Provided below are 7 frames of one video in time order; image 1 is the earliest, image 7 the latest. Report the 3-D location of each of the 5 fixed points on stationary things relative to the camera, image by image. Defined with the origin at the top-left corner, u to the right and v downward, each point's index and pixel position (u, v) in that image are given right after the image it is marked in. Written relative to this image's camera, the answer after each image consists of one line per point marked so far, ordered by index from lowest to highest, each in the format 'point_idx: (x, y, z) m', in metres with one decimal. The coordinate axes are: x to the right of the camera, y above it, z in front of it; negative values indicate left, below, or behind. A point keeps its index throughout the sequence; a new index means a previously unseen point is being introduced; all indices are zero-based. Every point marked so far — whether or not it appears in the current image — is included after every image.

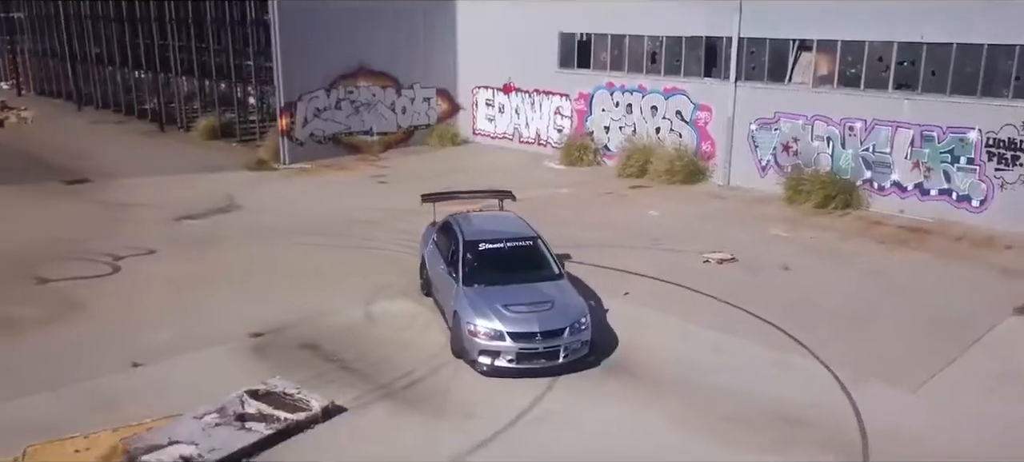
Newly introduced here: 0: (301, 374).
0: (-2.3, -1.6, +9.2) m
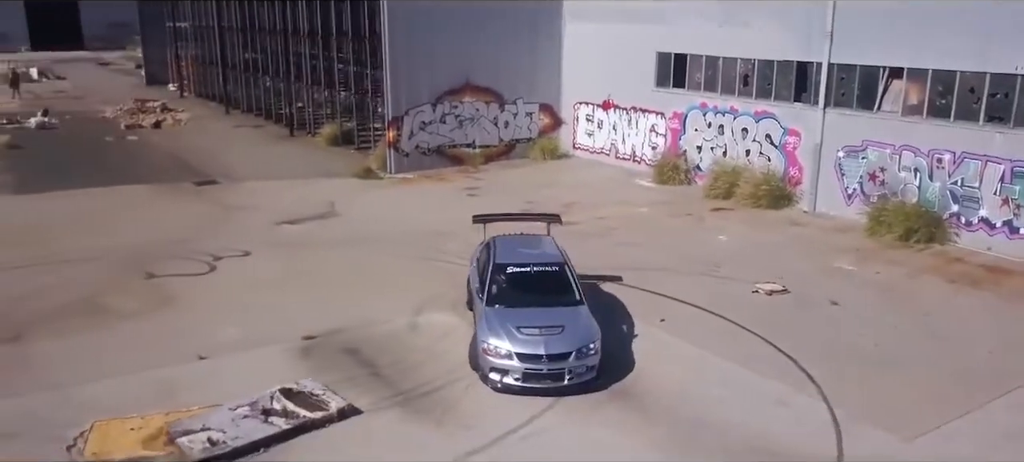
0: (-2.2, -1.8, +10.3) m
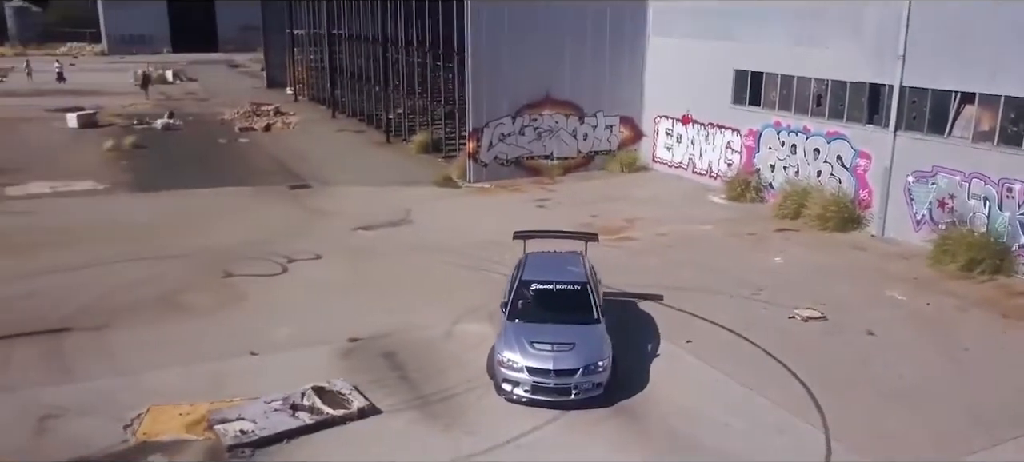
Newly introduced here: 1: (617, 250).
0: (-2.0, -2.0, +11.3) m
1: (+2.2, -0.4, +17.7) m
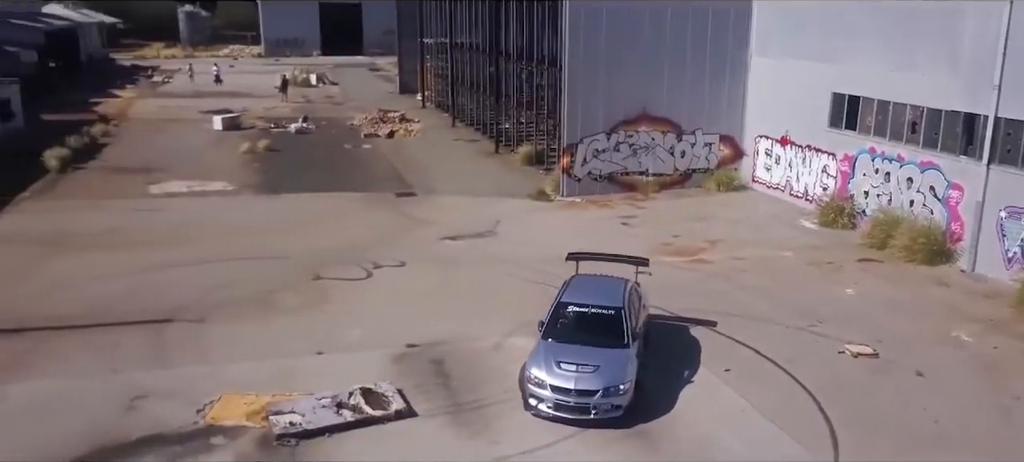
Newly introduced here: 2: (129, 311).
0: (-1.5, -2.2, +12.4) m
1: (+3.7, -0.9, +18.0) m
2: (-6.9, -1.4, +15.4) m
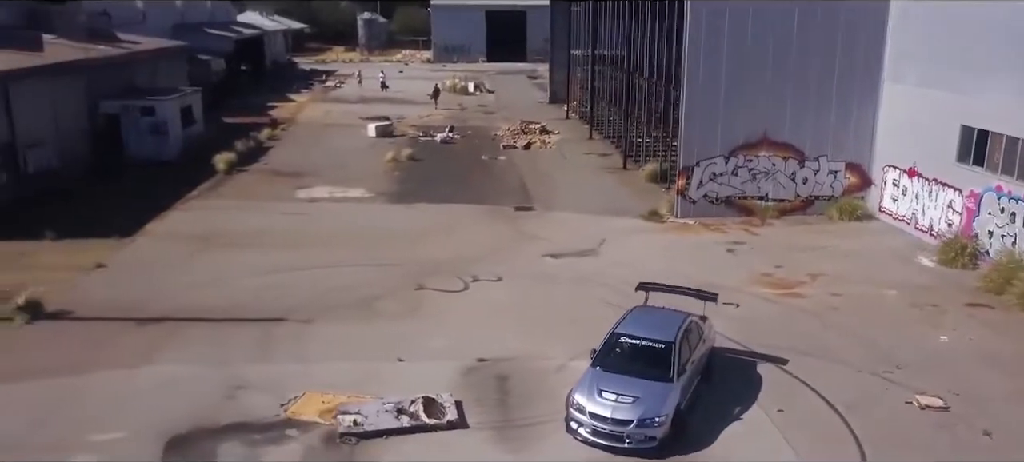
0: (-0.6, -2.6, +13.5) m
1: (+5.6, -1.6, +18.0) m
2: (-5.4, -1.6, +17.5) m
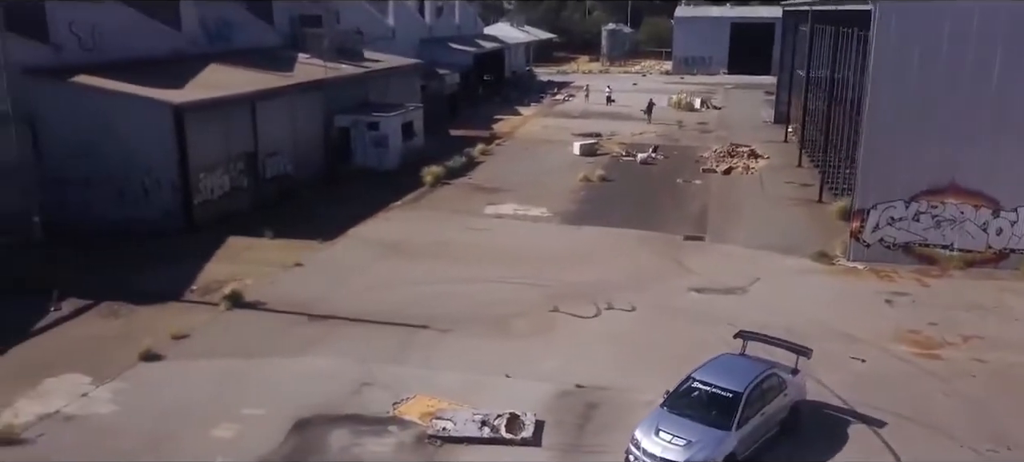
0: (+0.8, -3.3, +14.9) m
1: (+8.1, -2.8, +17.4) m
2: (-2.6, -1.9, +20.0) m
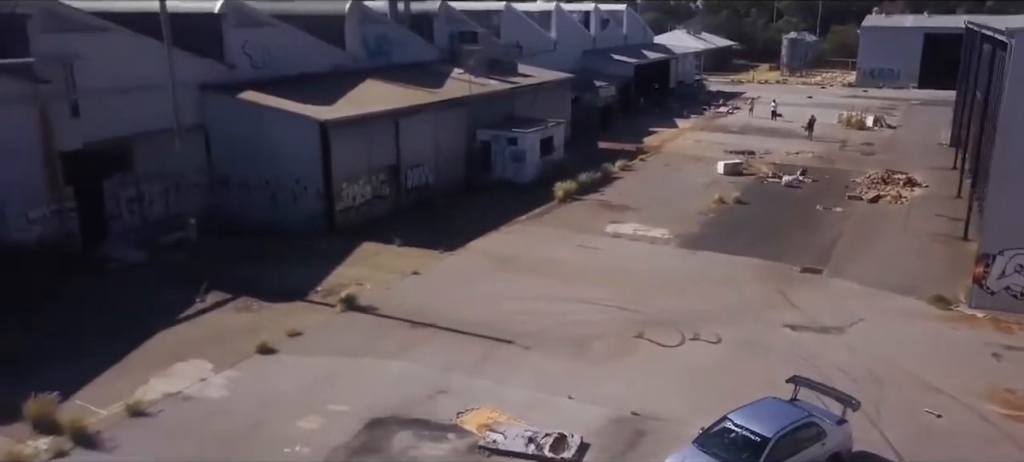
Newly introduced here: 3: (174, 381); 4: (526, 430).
0: (+1.7, -4.0, +15.9) m
1: (+9.4, -3.9, +16.7) m
2: (-0.4, -2.4, +21.6) m
3: (-6.9, -3.1, +17.4) m
4: (+0.3, -3.8, +16.0) m
